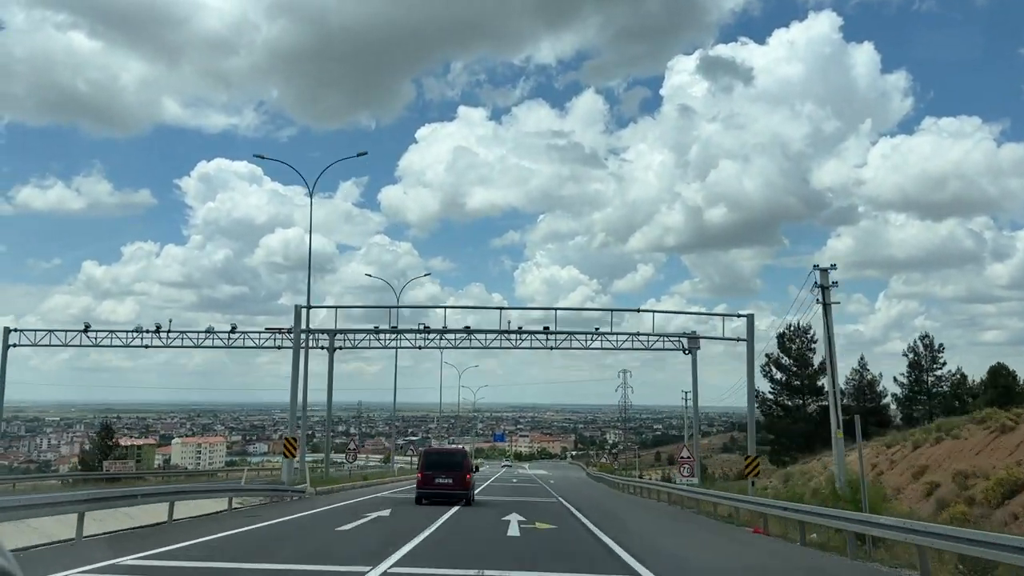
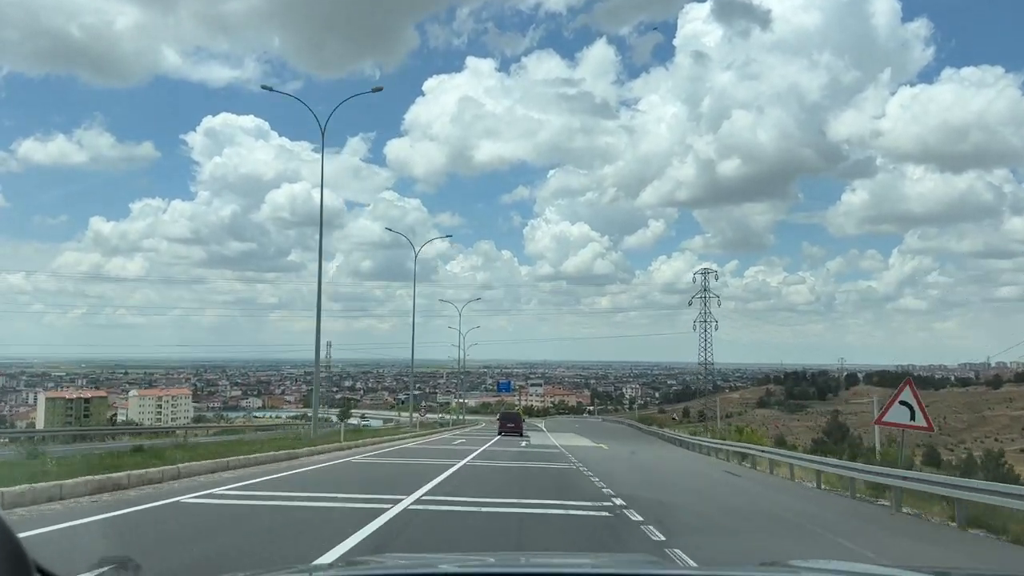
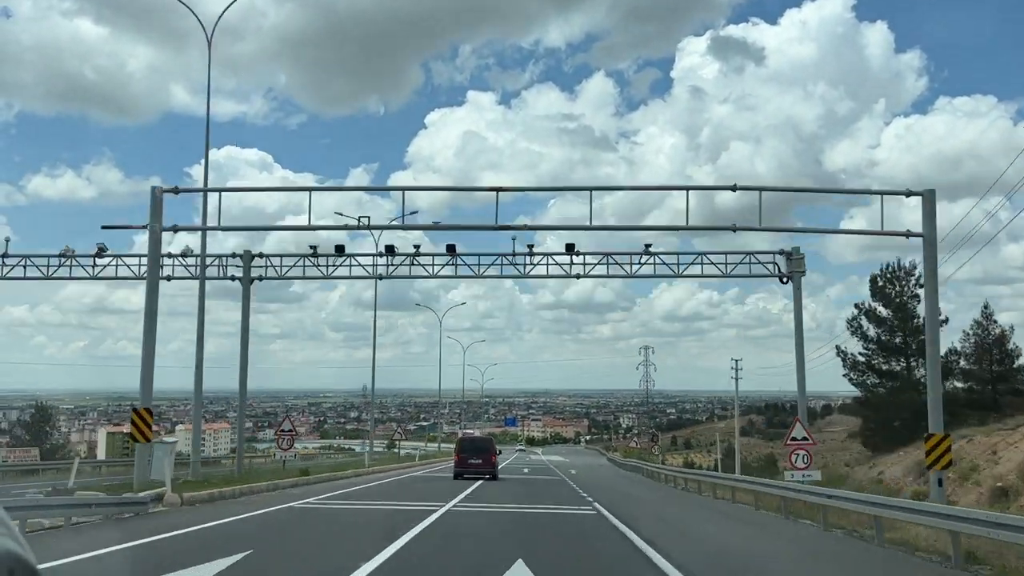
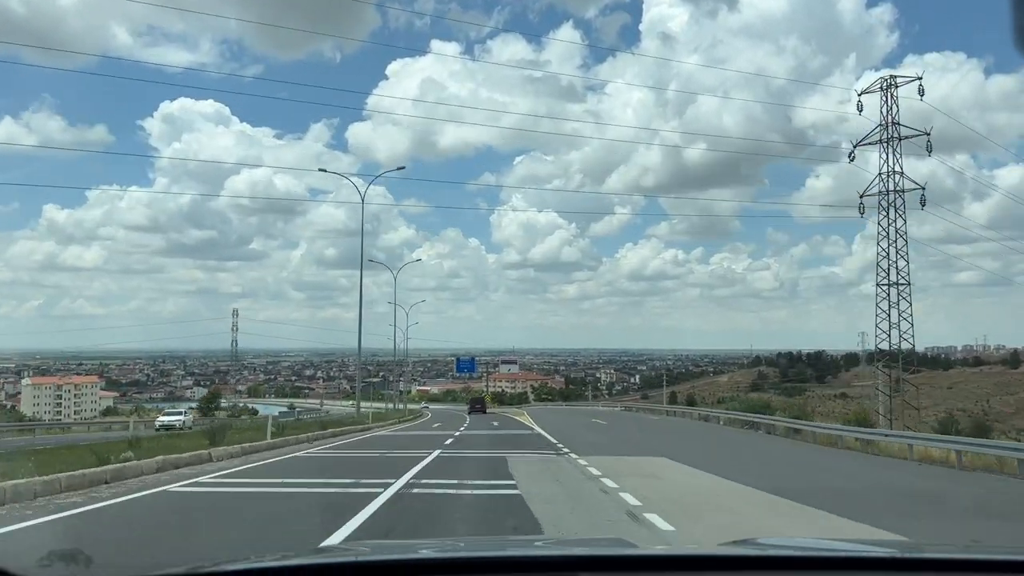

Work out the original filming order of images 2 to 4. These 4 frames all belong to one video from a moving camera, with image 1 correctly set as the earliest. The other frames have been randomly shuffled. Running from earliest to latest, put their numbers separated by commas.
3, 2, 4
